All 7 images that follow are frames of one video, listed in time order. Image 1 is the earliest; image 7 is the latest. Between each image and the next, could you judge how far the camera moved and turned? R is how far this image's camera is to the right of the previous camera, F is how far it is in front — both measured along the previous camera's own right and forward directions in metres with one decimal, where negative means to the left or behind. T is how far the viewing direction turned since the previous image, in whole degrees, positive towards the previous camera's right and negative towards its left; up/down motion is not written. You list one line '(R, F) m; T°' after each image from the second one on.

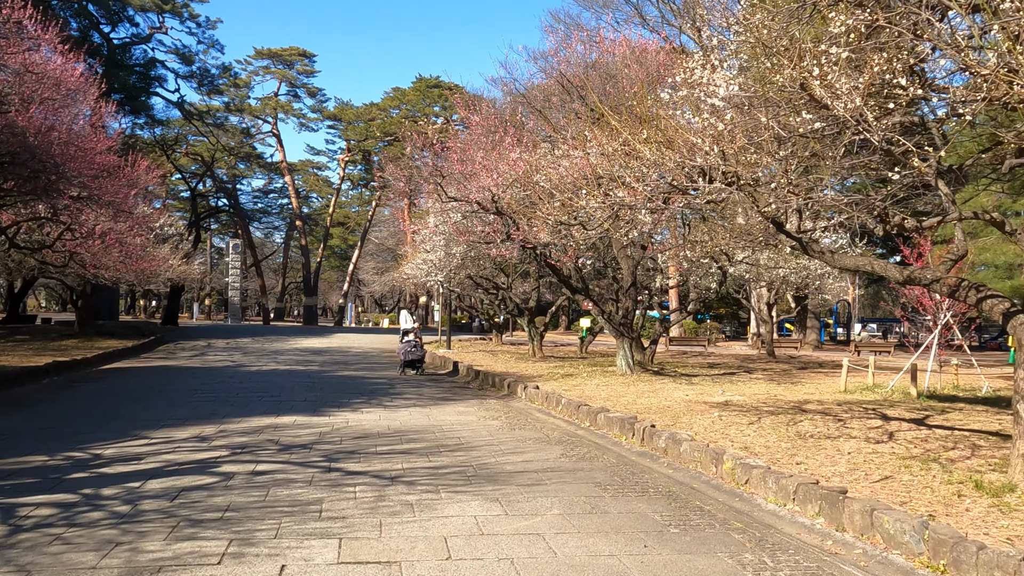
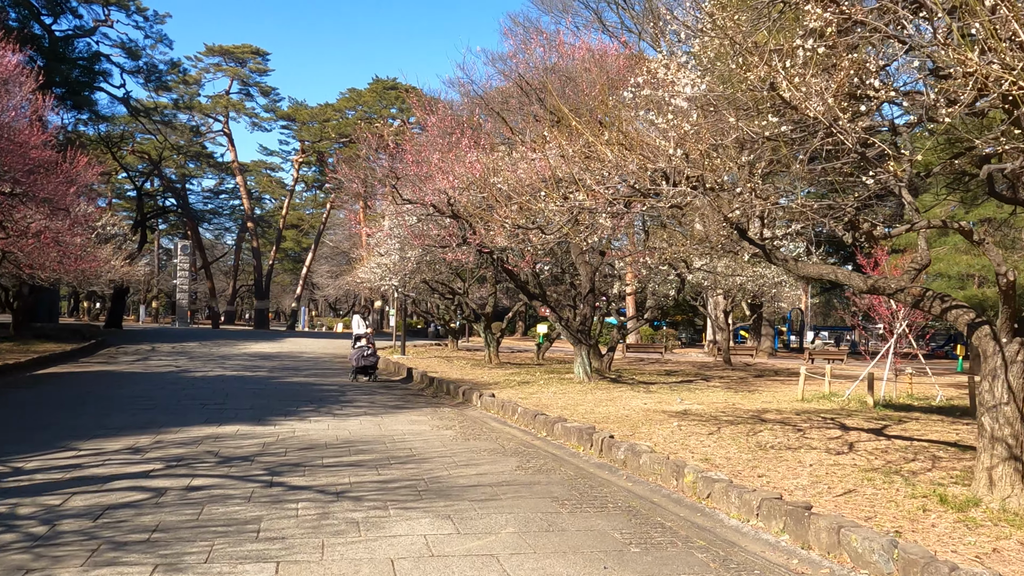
(0.0, +0.3) m; +3°
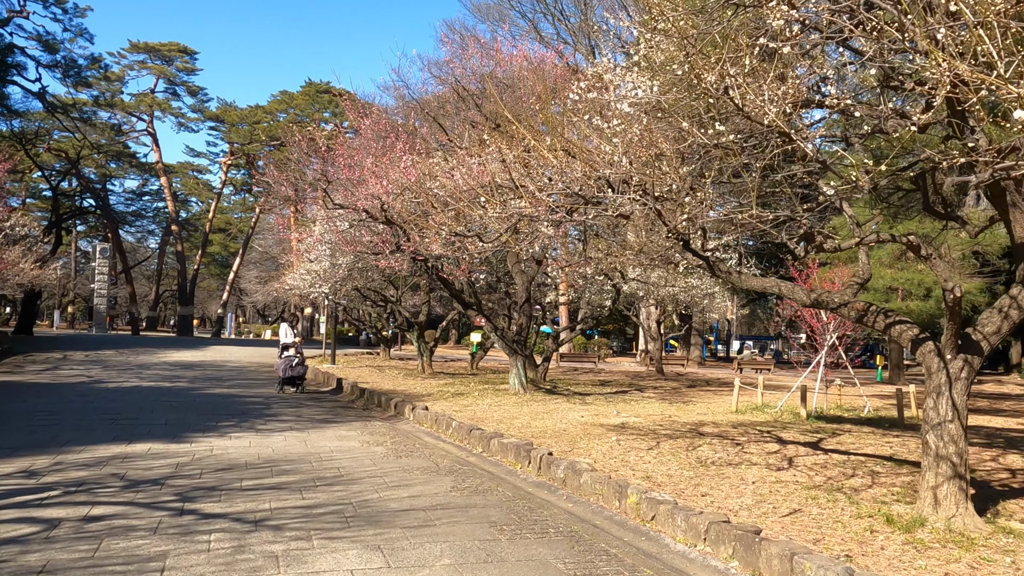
(0.0, +0.4) m; +5°
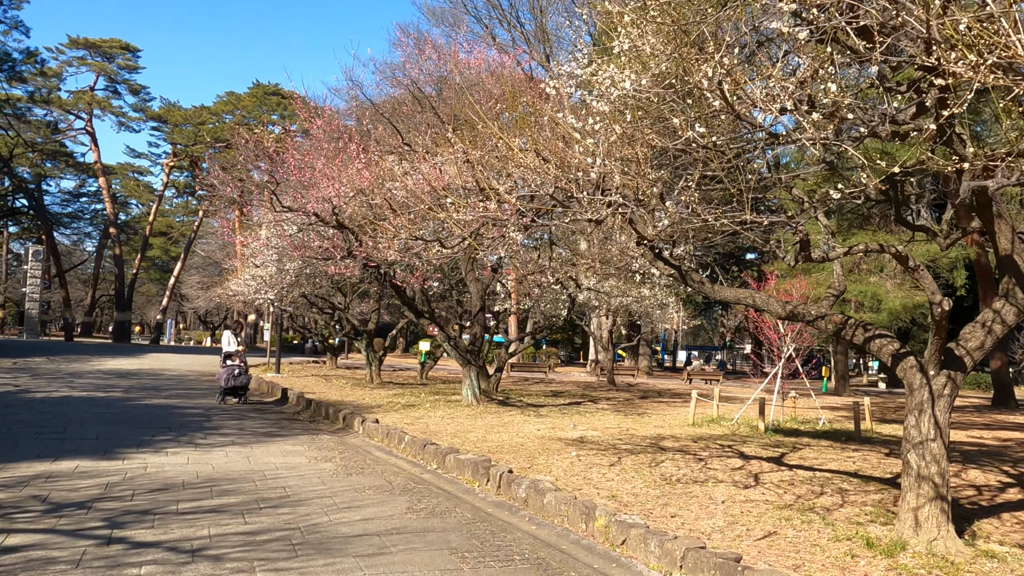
(-0.1, +0.4) m; +4°
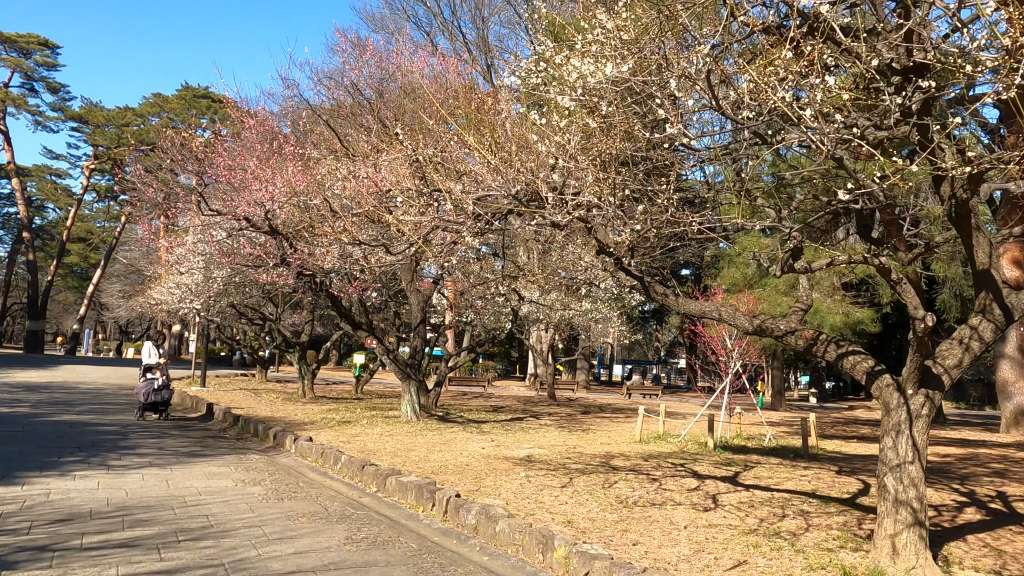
(-0.1, +0.5) m; +5°
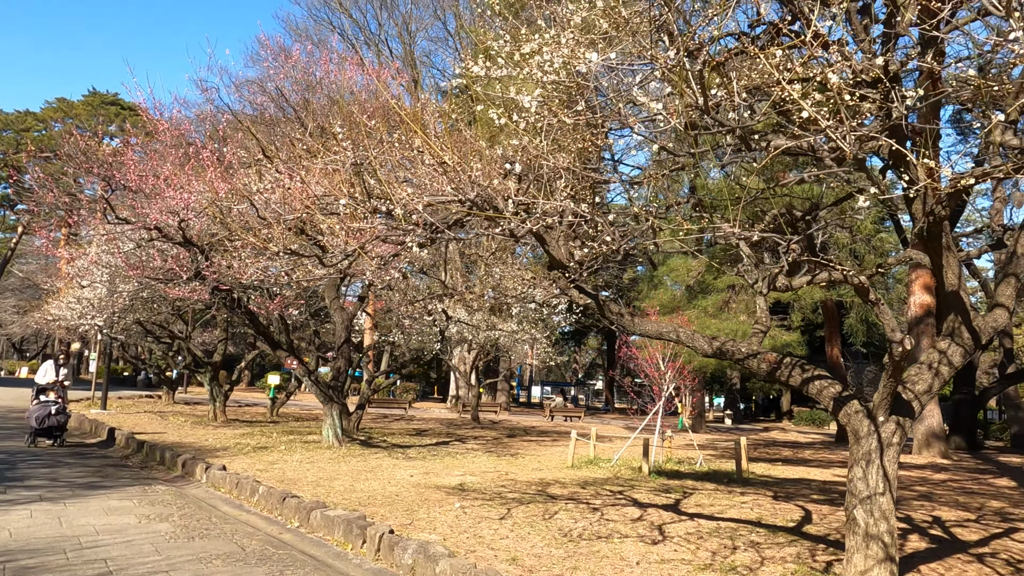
(-0.2, +0.5) m; +6°
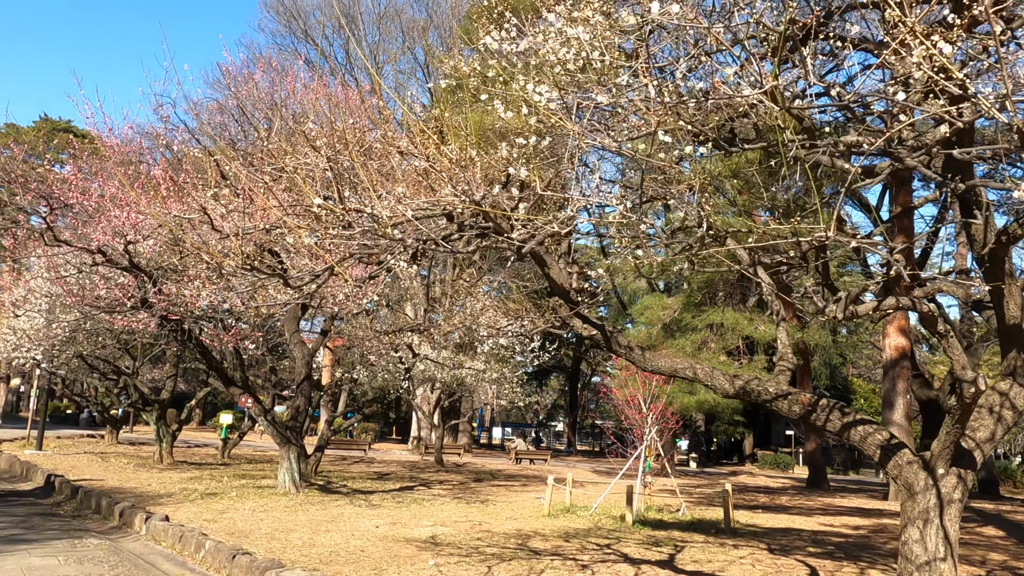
(-0.2, +0.8) m; +3°
